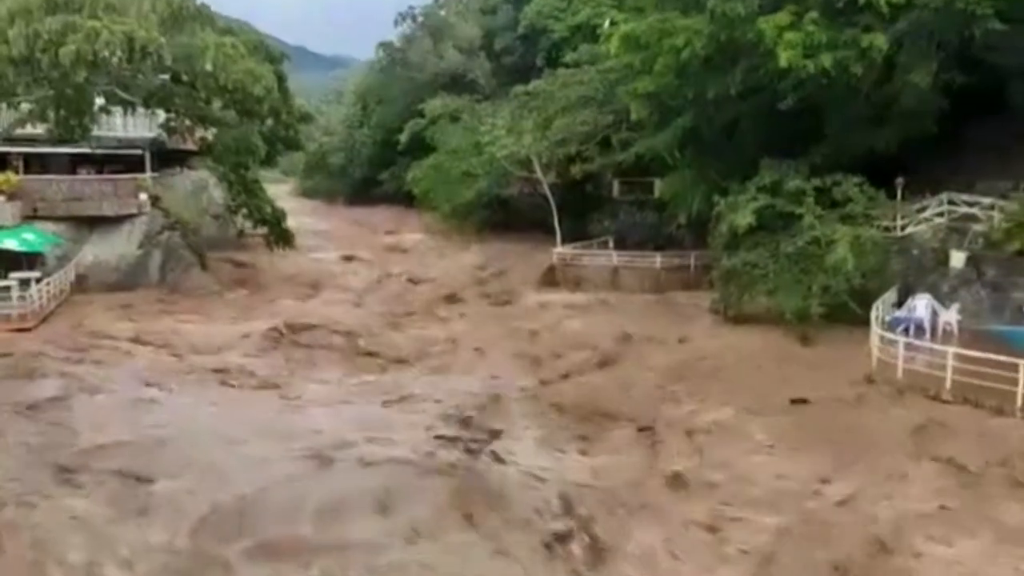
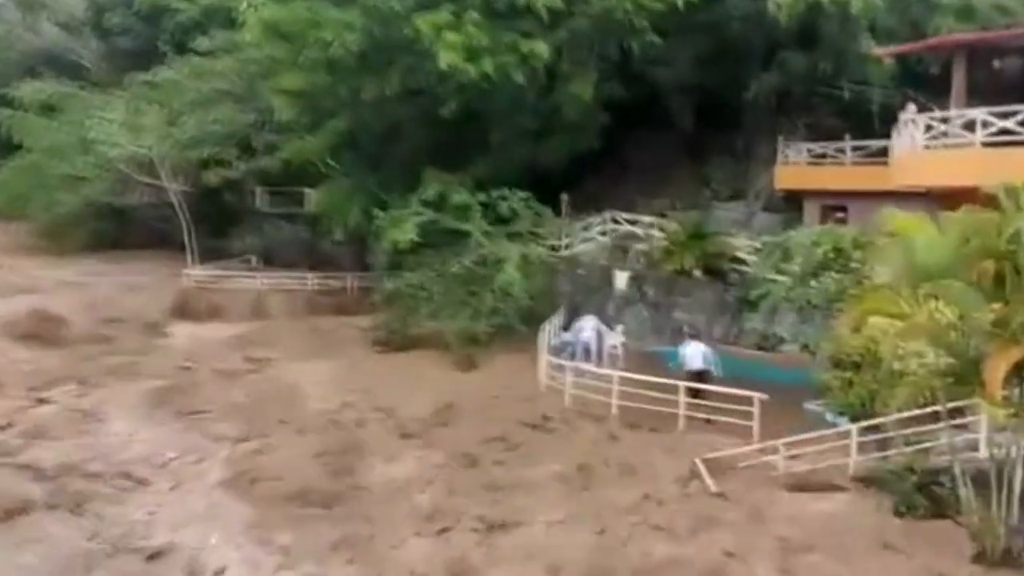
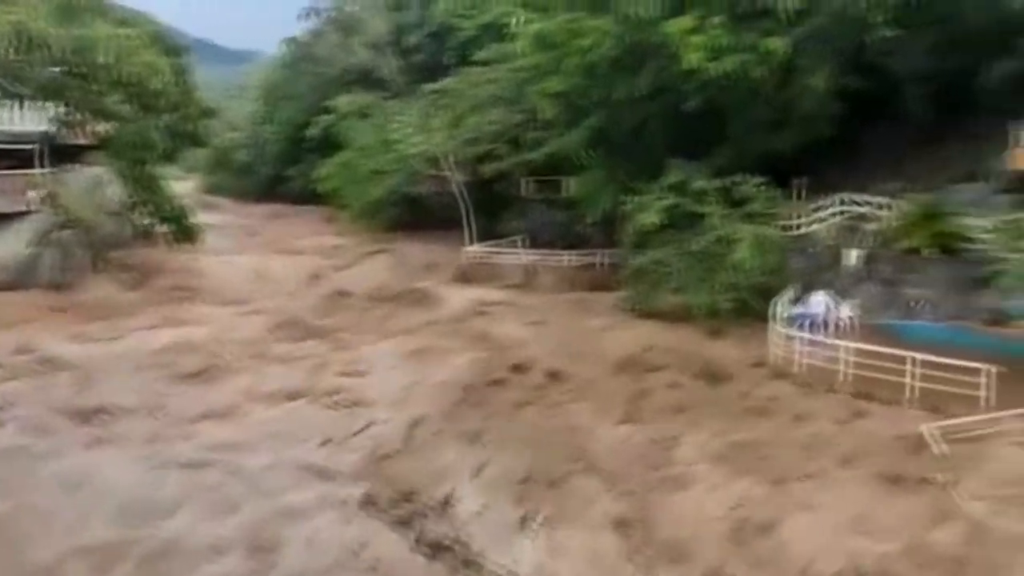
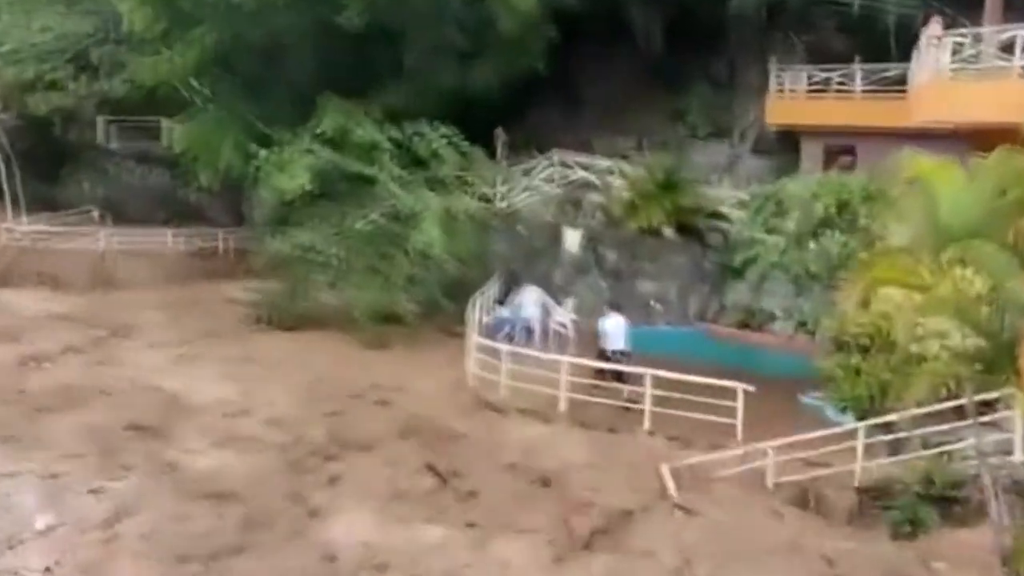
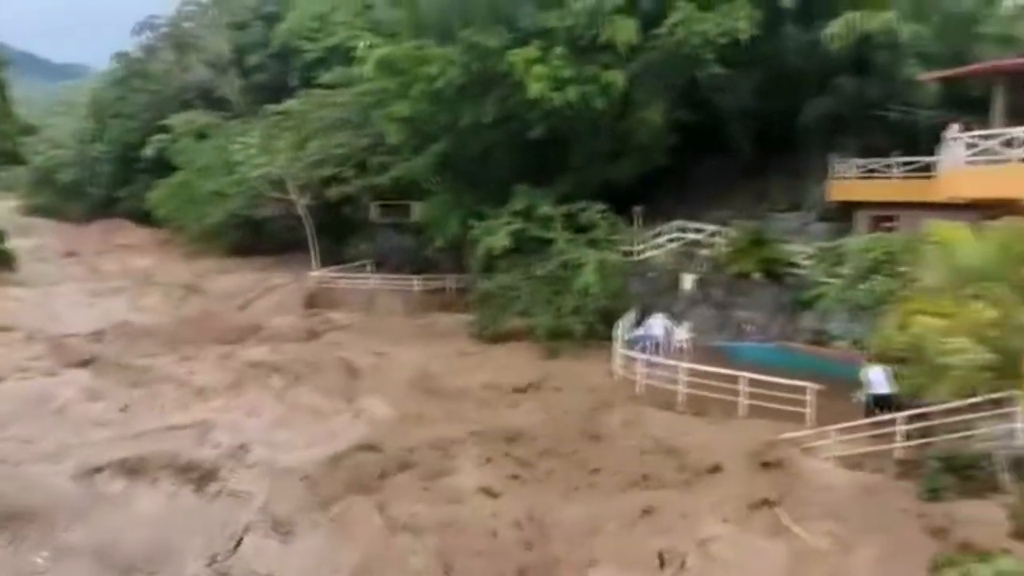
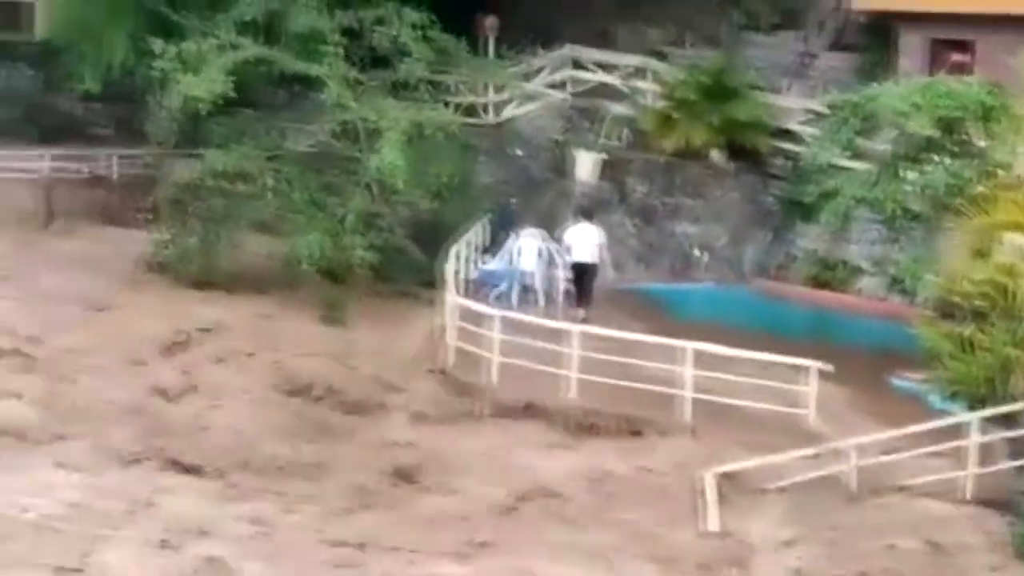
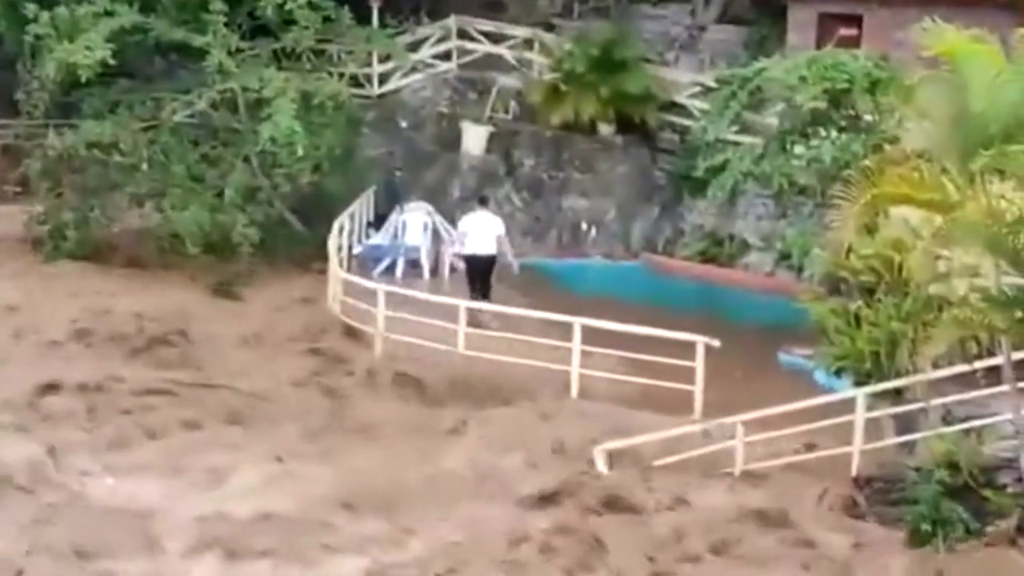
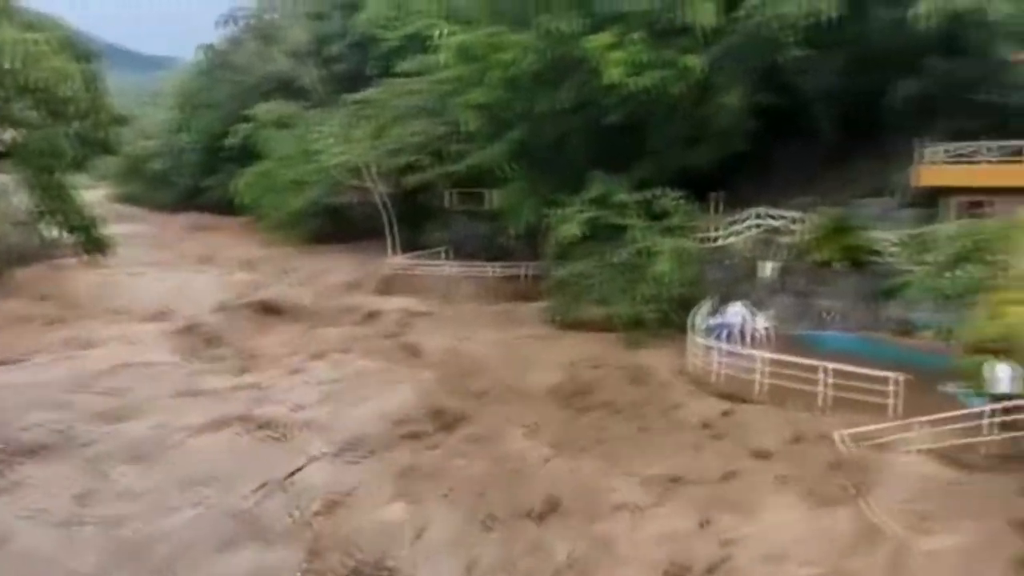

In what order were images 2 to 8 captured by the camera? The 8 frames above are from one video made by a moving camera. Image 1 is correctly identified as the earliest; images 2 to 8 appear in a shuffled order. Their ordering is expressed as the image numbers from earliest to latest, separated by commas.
3, 8, 5, 2, 4, 7, 6
